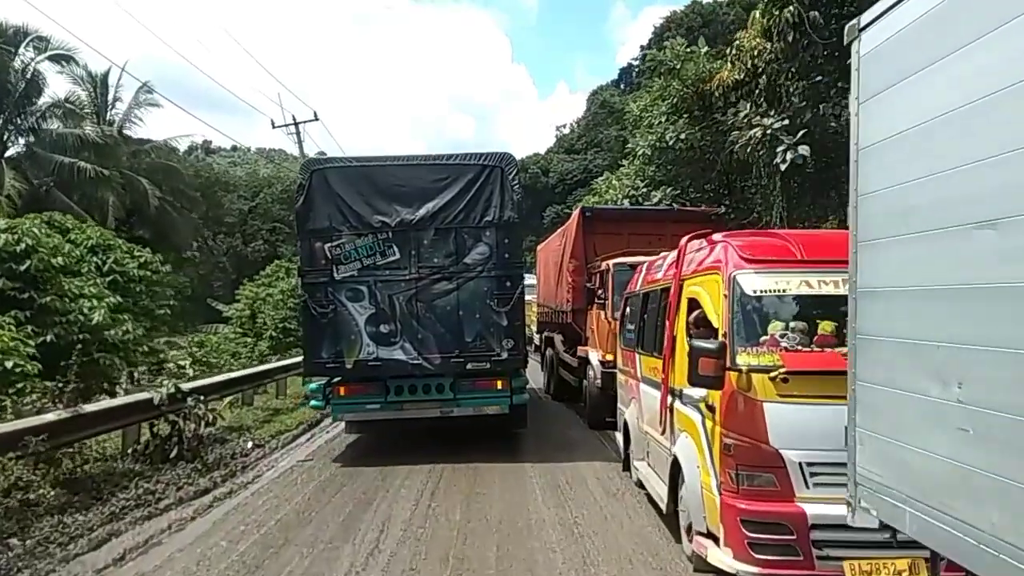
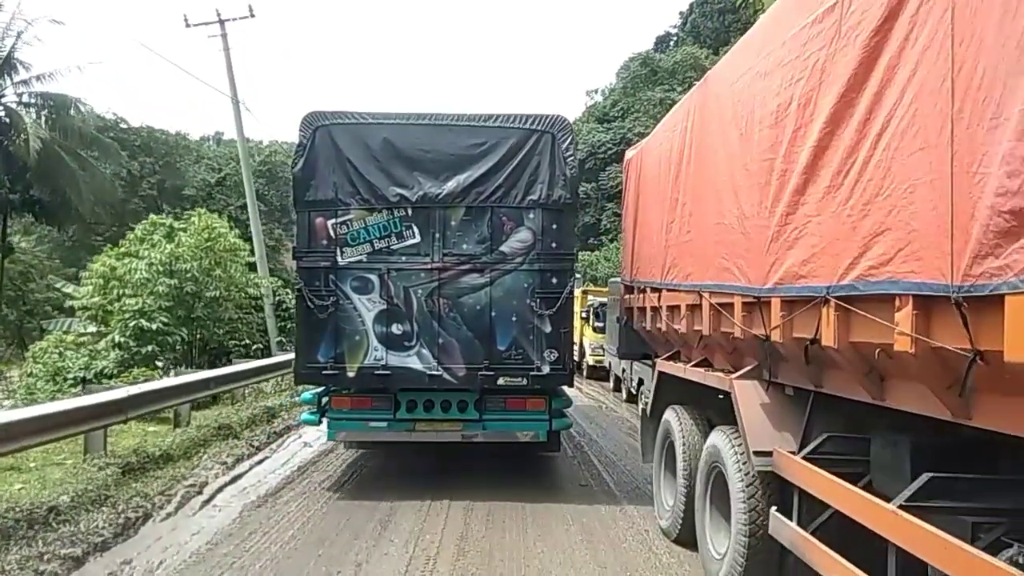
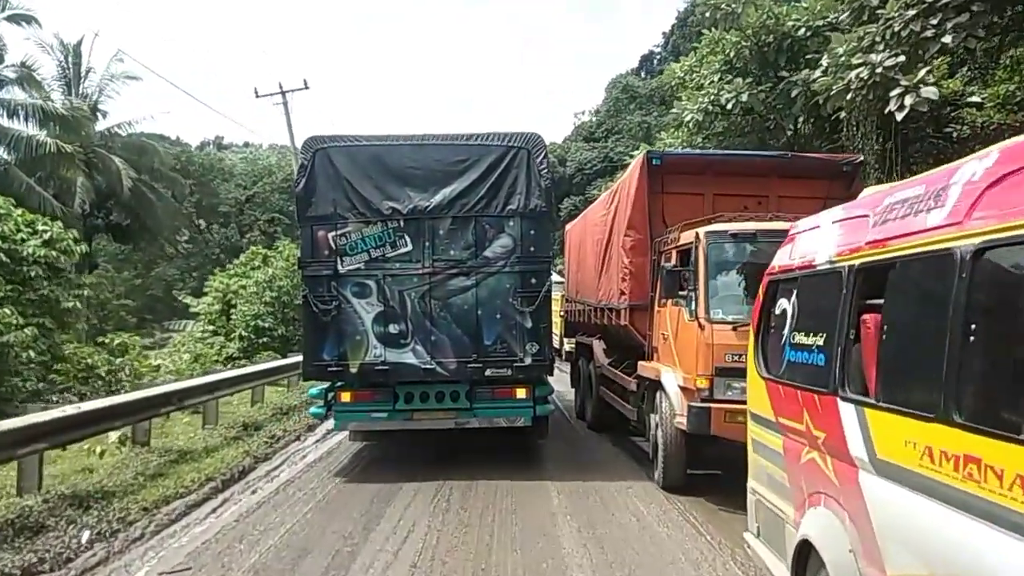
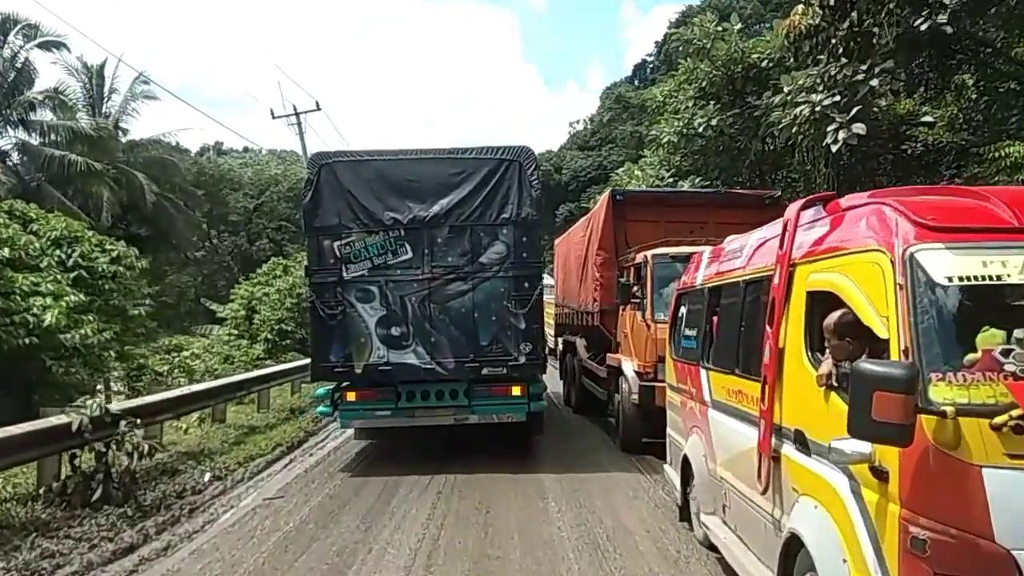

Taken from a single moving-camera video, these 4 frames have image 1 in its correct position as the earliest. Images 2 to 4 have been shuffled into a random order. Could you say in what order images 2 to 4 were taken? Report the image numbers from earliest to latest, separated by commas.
4, 3, 2
